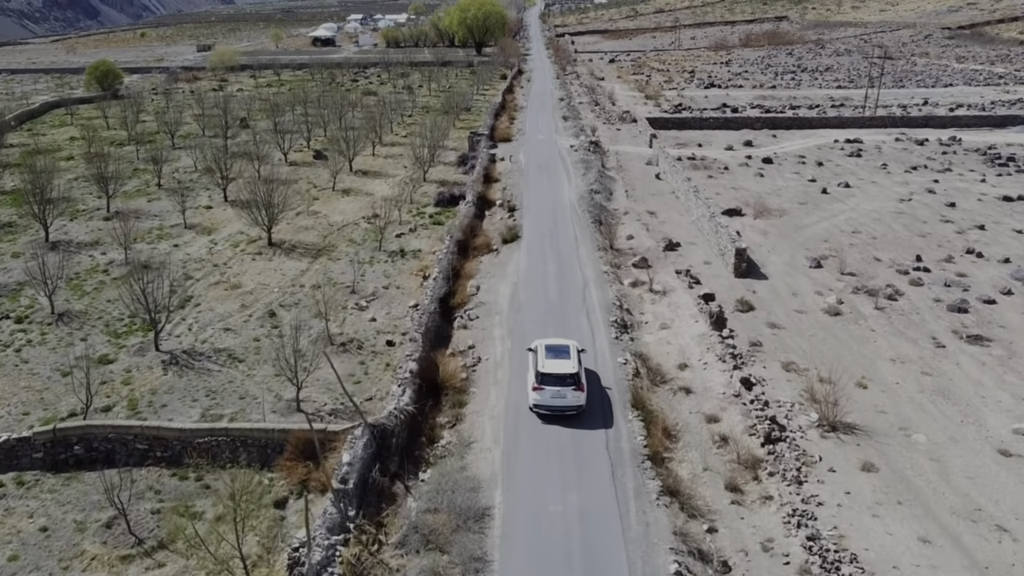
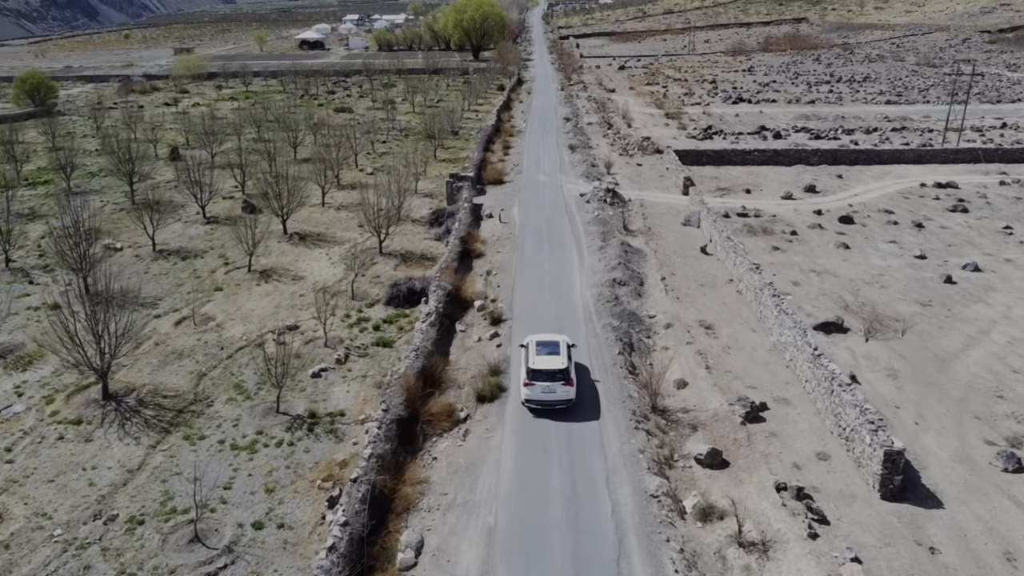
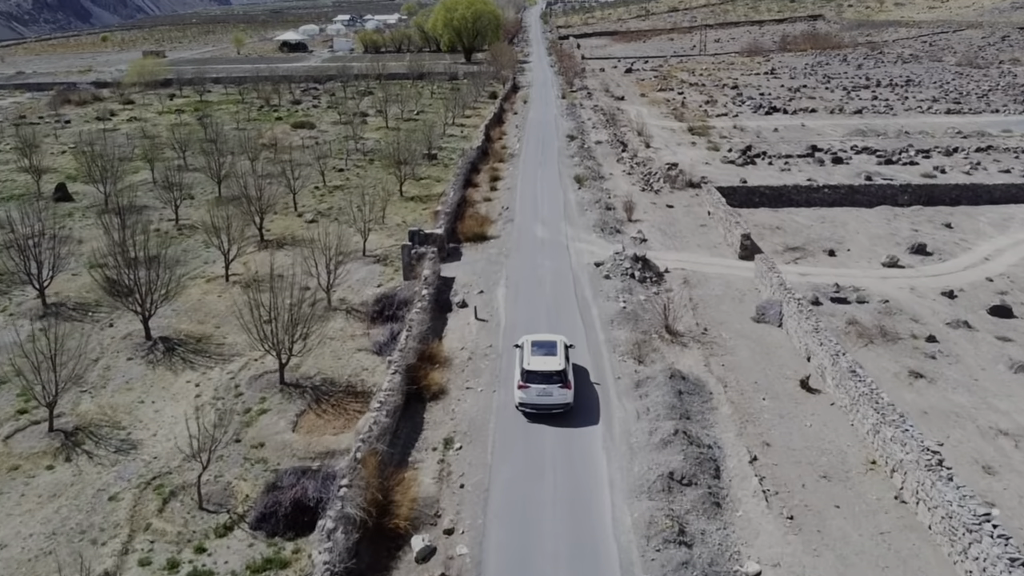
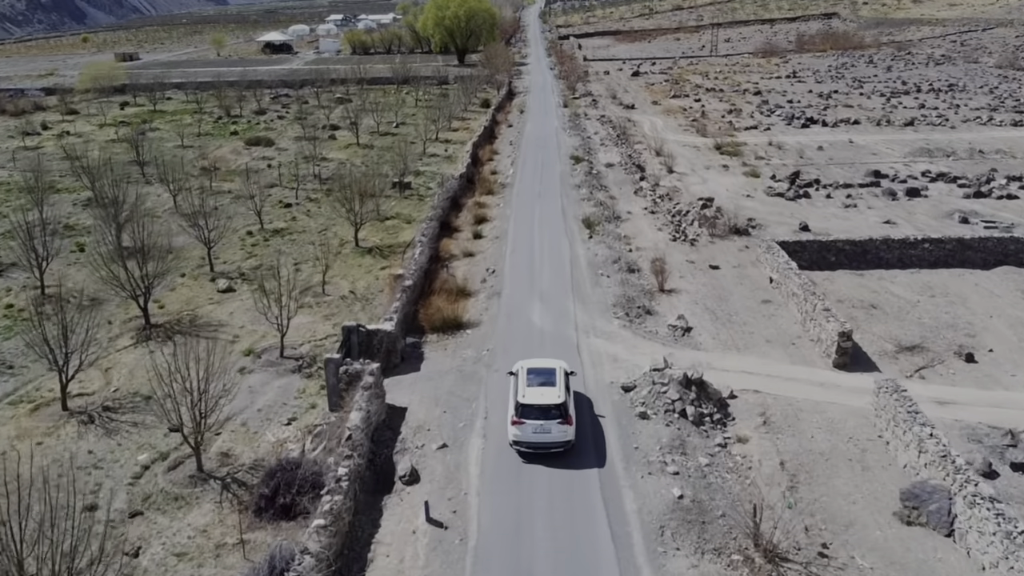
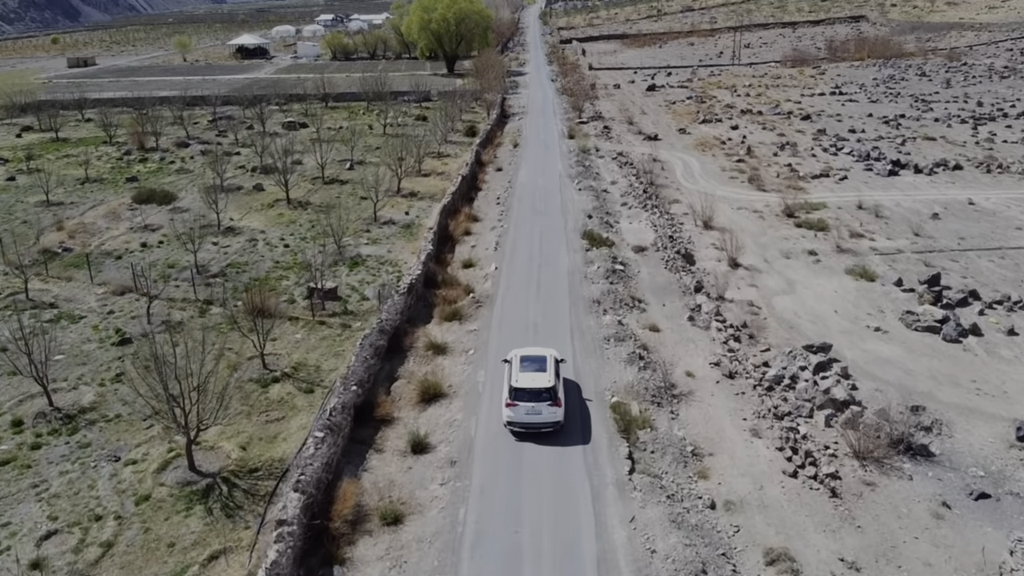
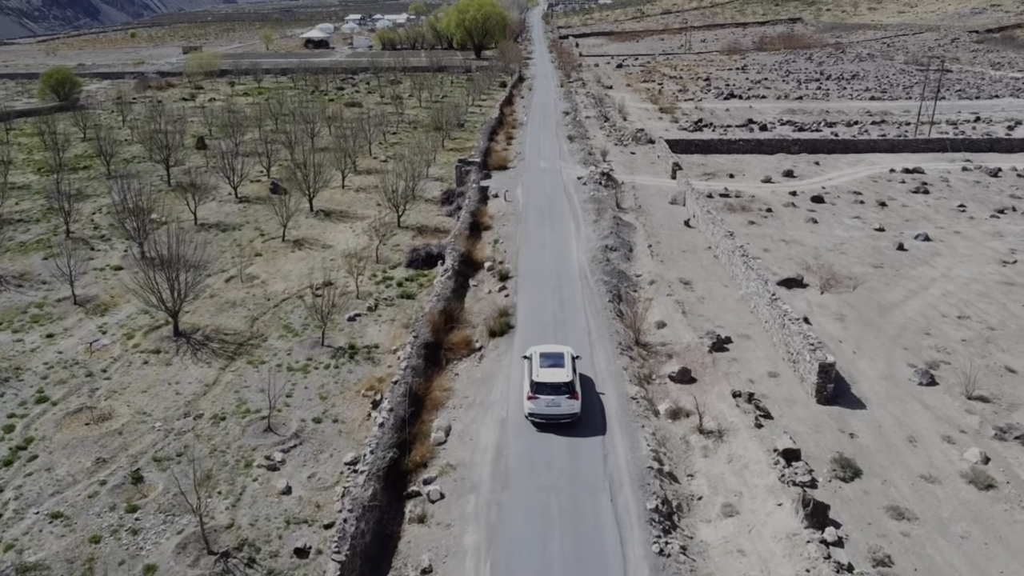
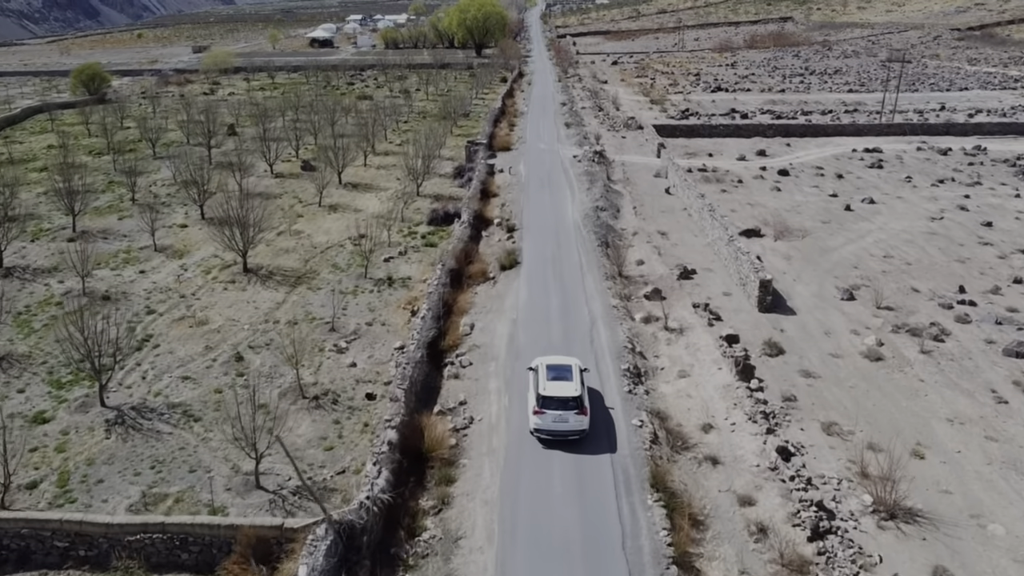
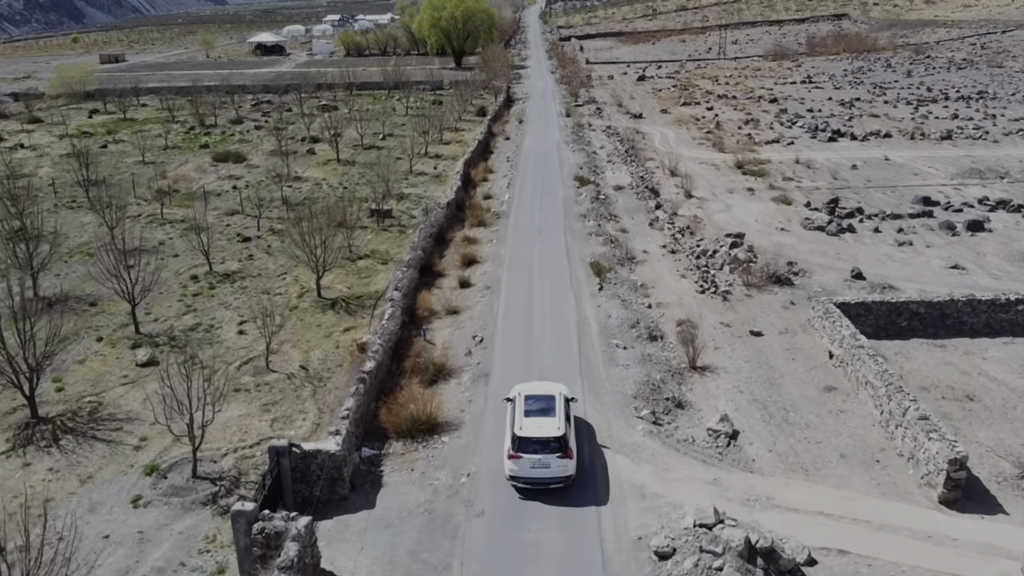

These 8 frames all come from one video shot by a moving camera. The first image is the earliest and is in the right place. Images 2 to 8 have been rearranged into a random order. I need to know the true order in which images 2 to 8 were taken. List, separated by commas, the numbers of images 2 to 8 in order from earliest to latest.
7, 6, 2, 3, 4, 8, 5
